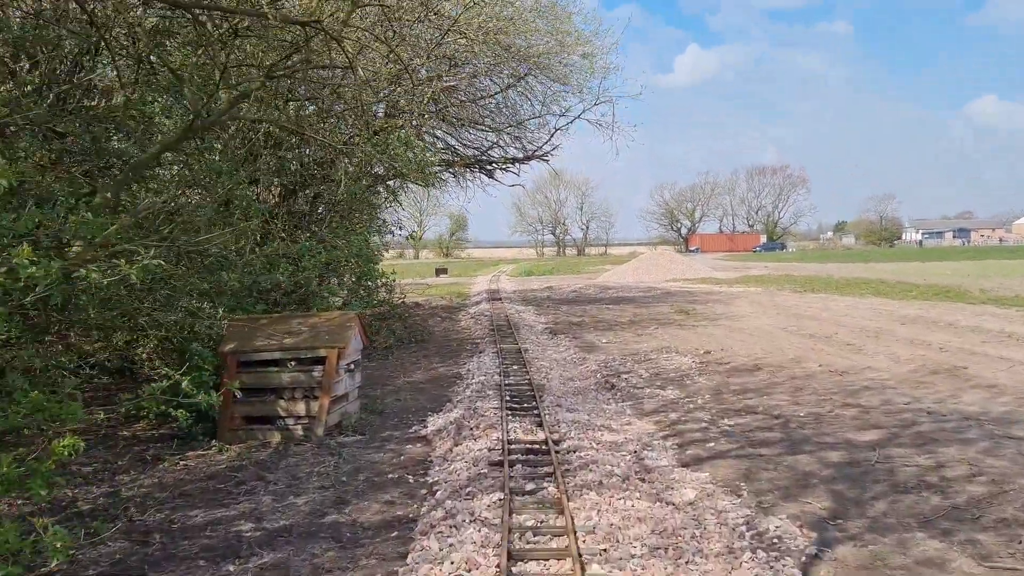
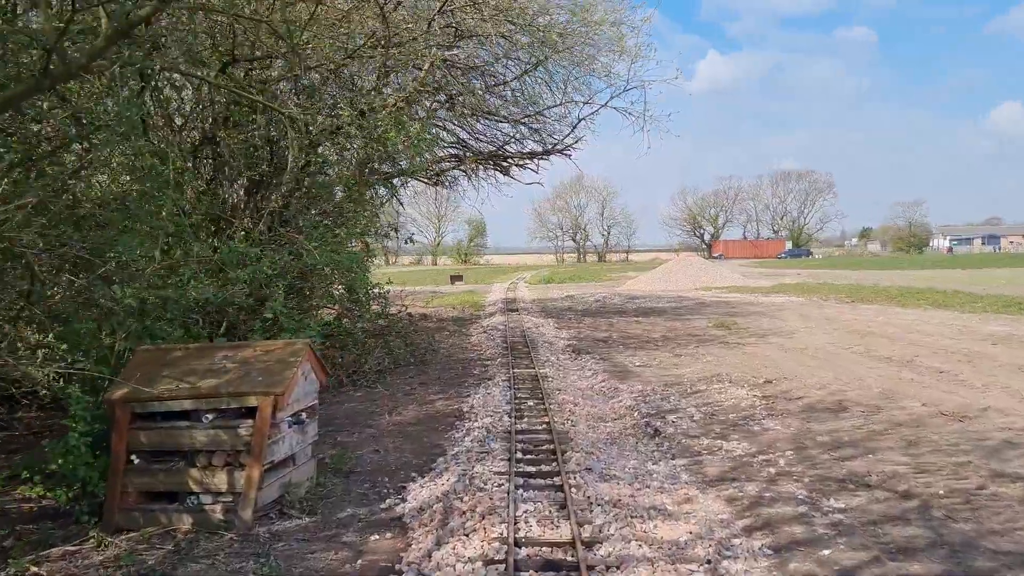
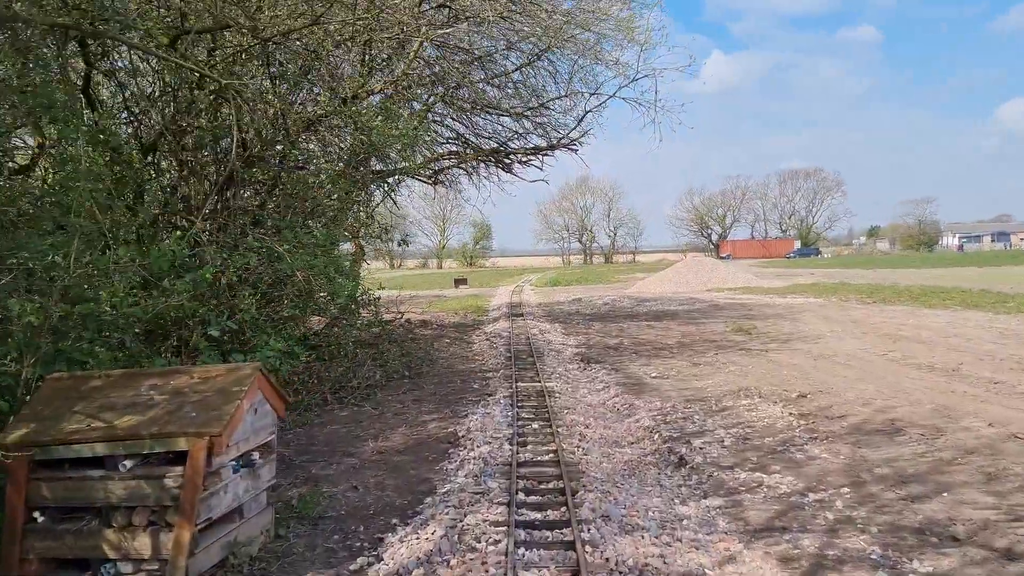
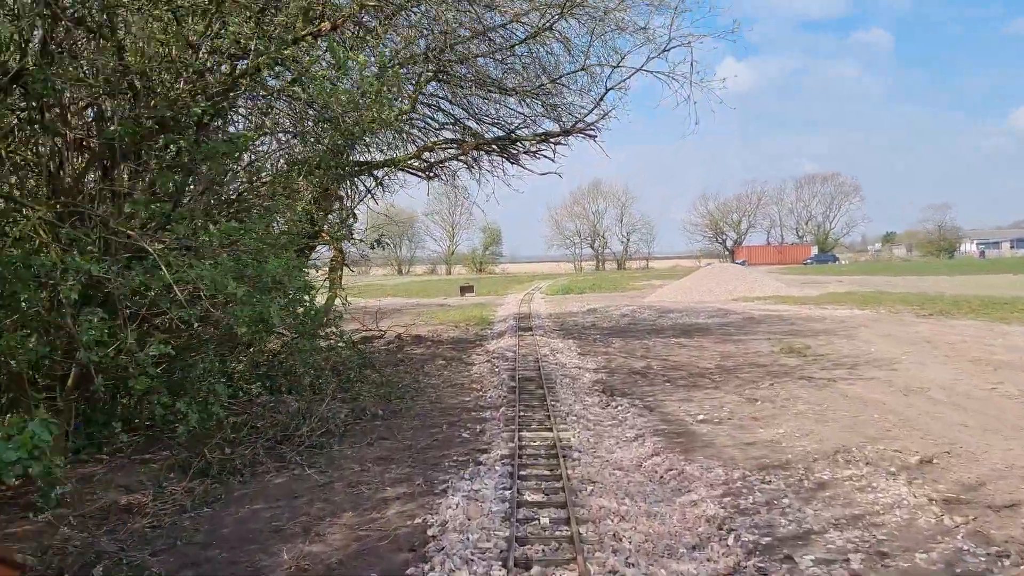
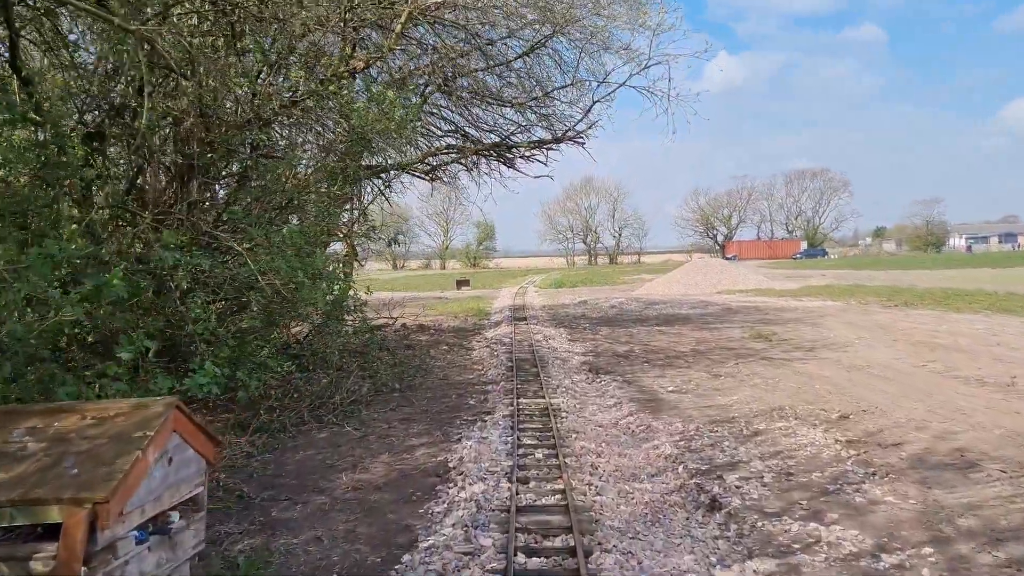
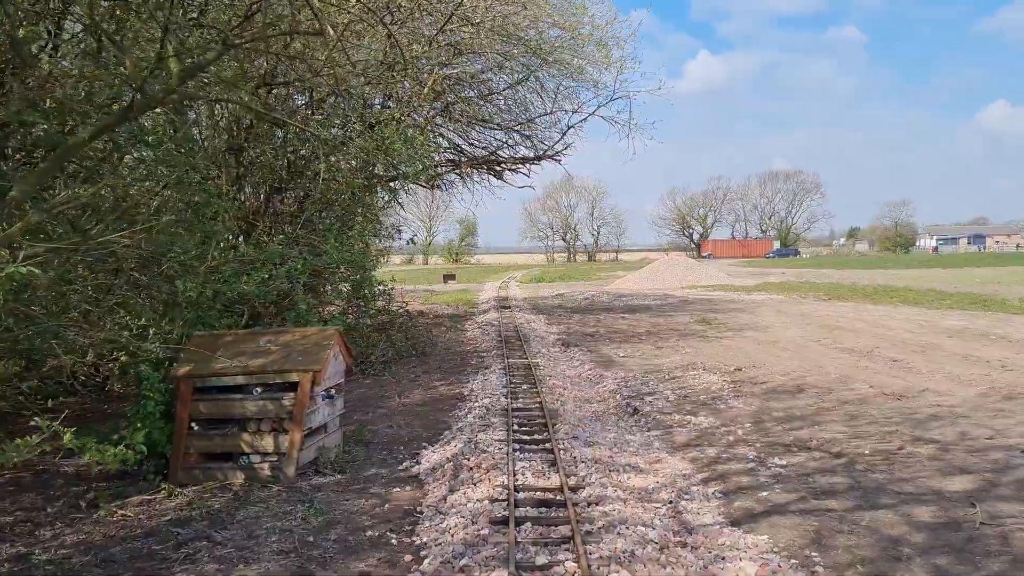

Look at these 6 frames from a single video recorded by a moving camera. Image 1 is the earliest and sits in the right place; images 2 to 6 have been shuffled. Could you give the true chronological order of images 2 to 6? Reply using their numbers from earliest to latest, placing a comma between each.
6, 2, 3, 5, 4
